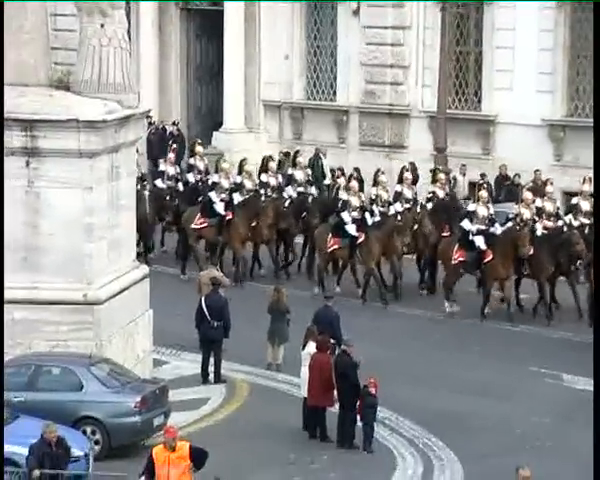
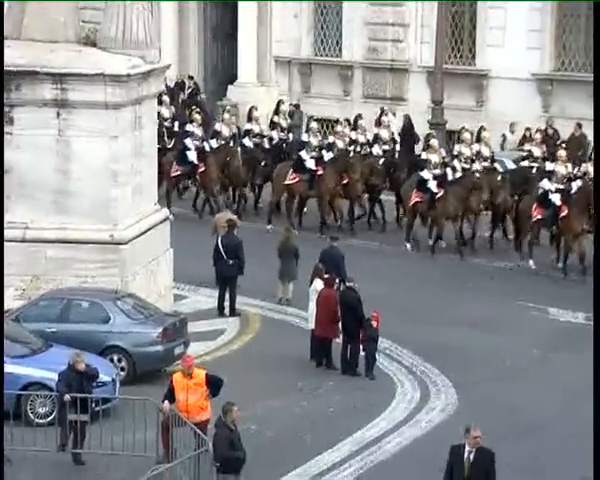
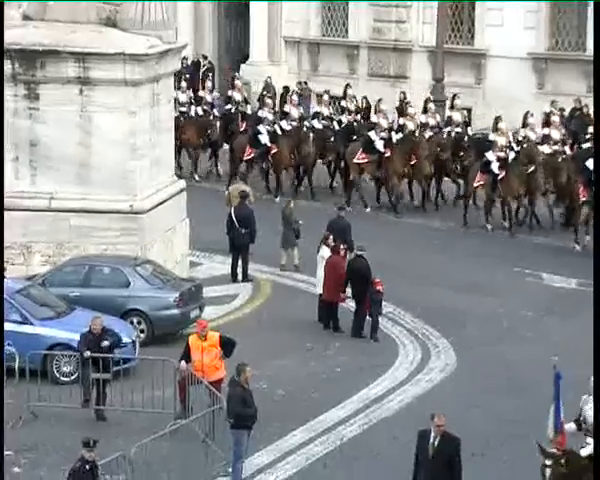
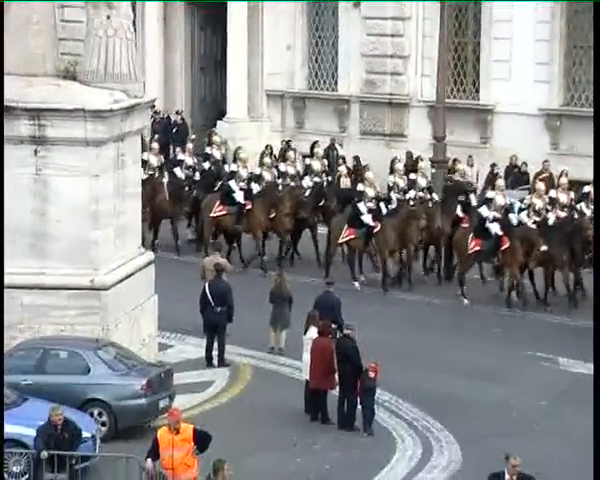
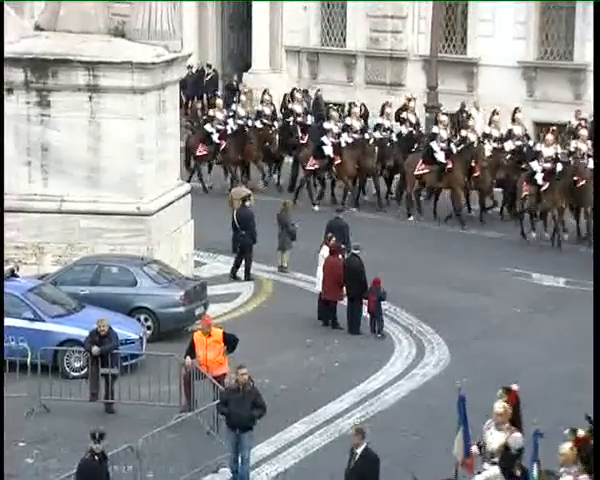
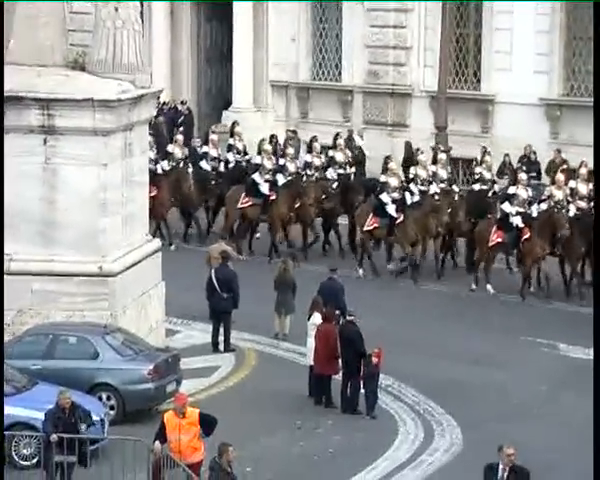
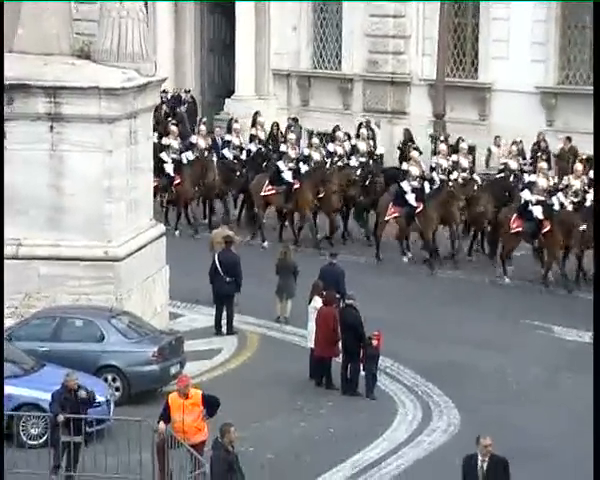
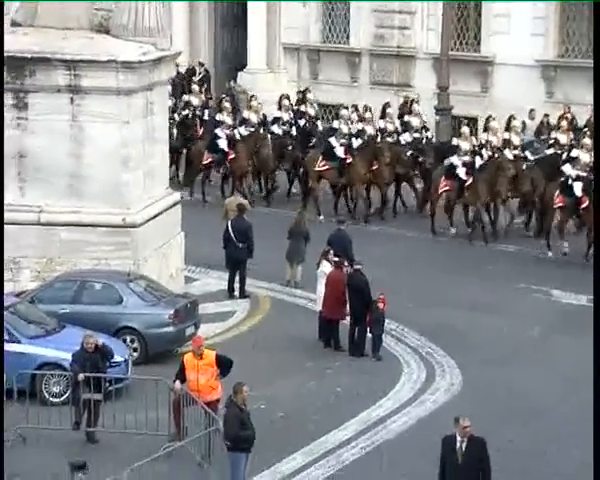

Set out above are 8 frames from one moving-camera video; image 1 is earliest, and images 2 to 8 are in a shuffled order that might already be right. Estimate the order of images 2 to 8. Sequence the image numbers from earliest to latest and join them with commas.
4, 6, 7, 2, 8, 3, 5
